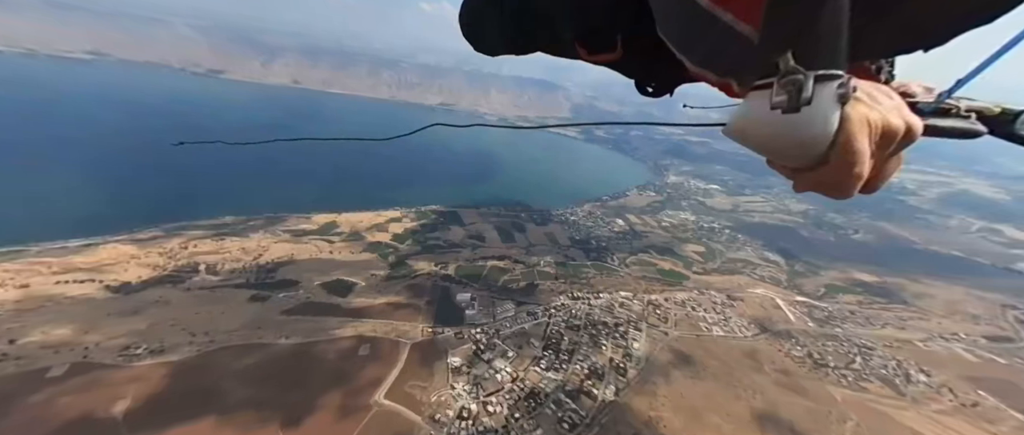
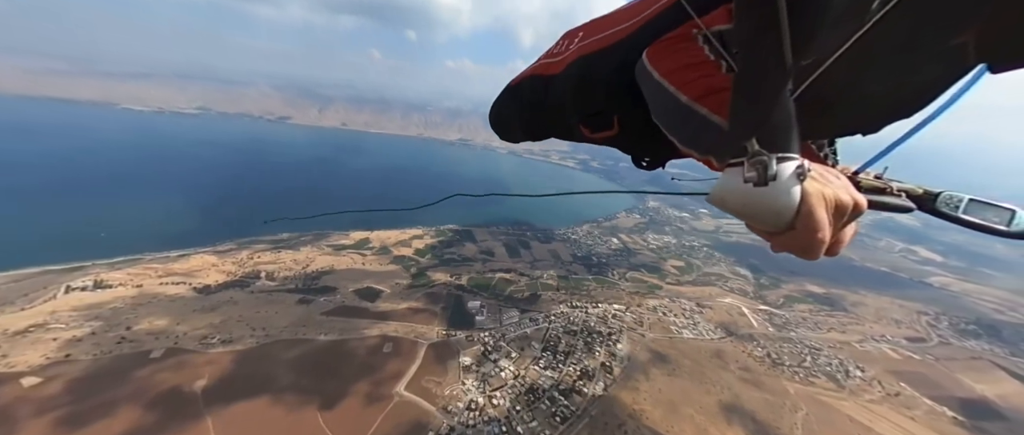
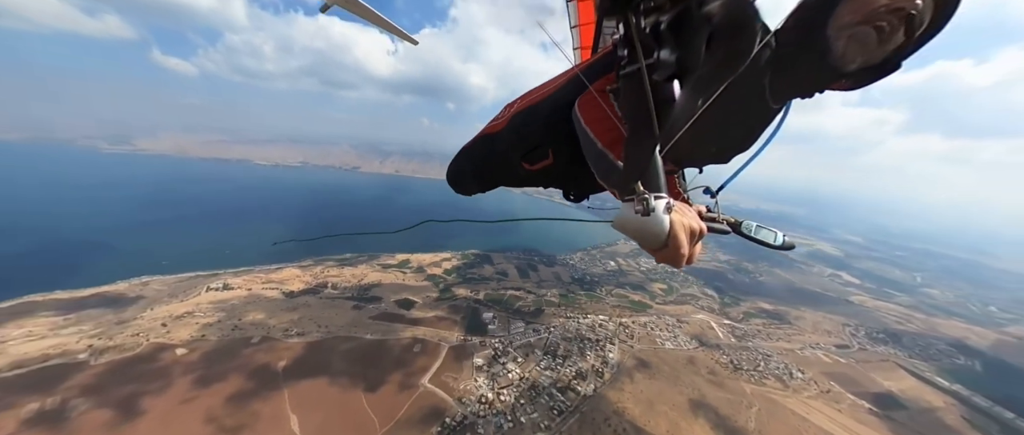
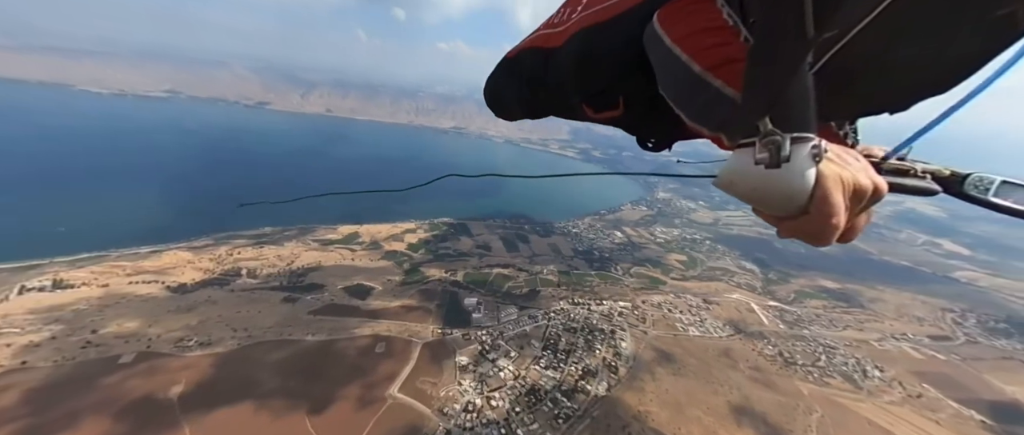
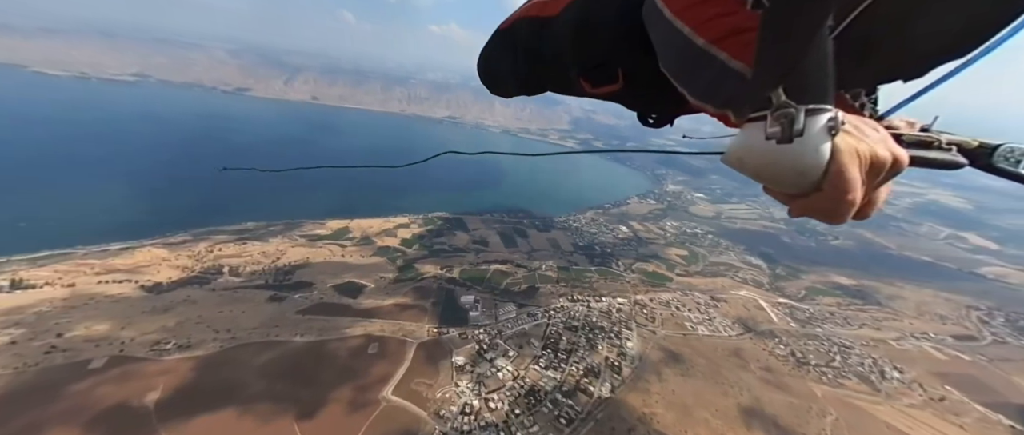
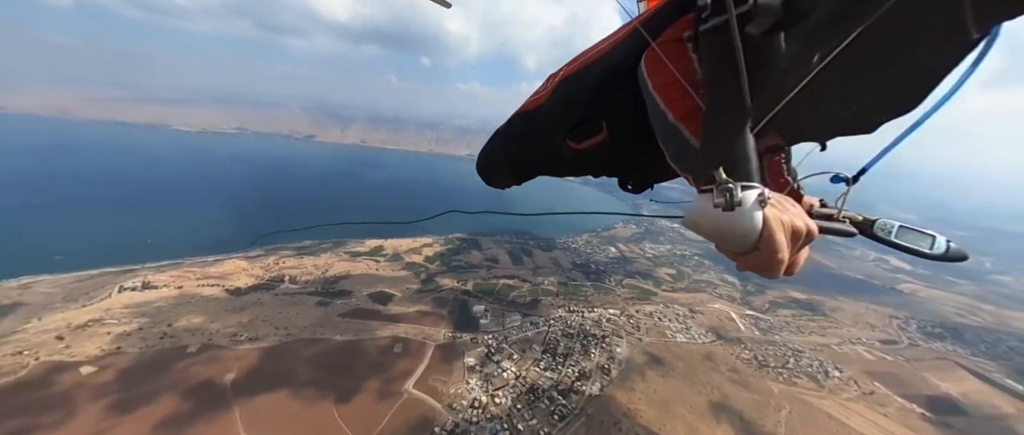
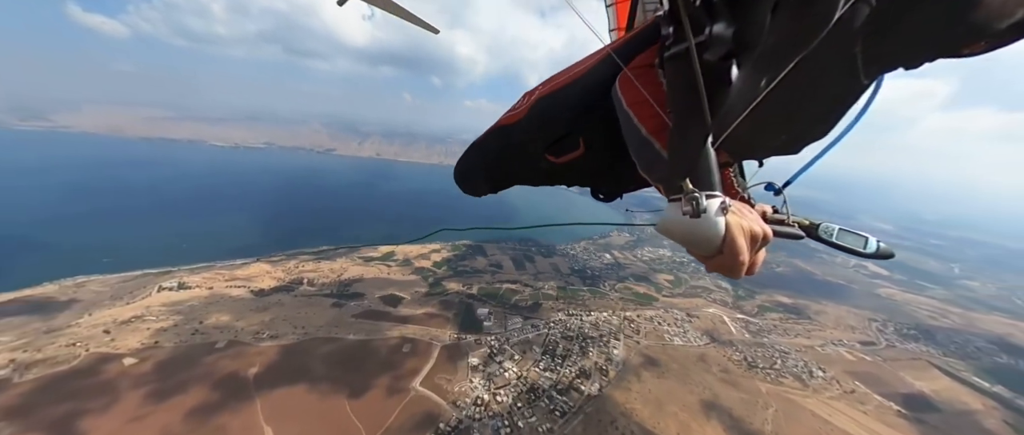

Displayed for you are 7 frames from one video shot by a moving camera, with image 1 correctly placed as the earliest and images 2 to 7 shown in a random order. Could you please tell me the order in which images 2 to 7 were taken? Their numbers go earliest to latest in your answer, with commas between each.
5, 4, 2, 6, 7, 3
